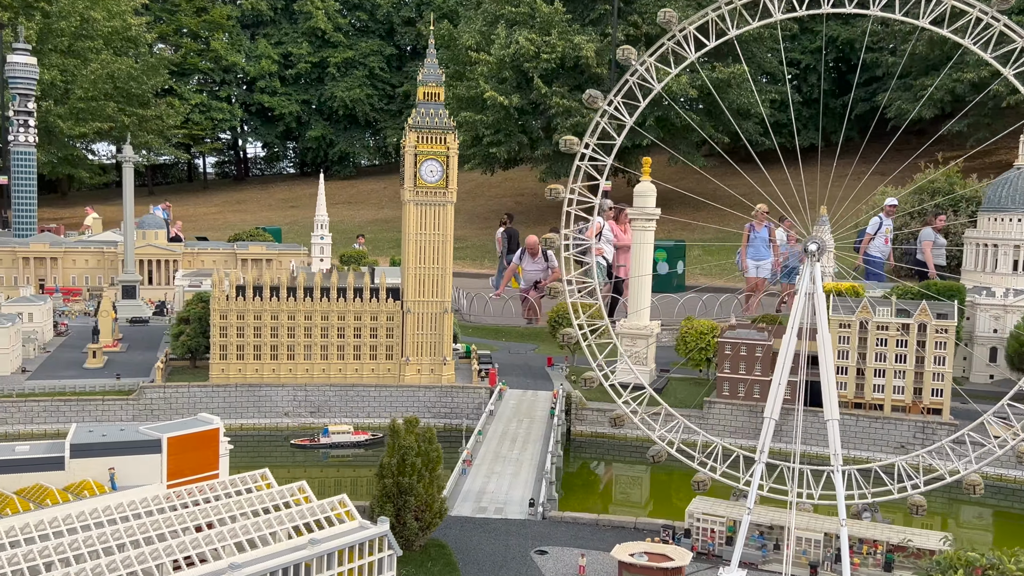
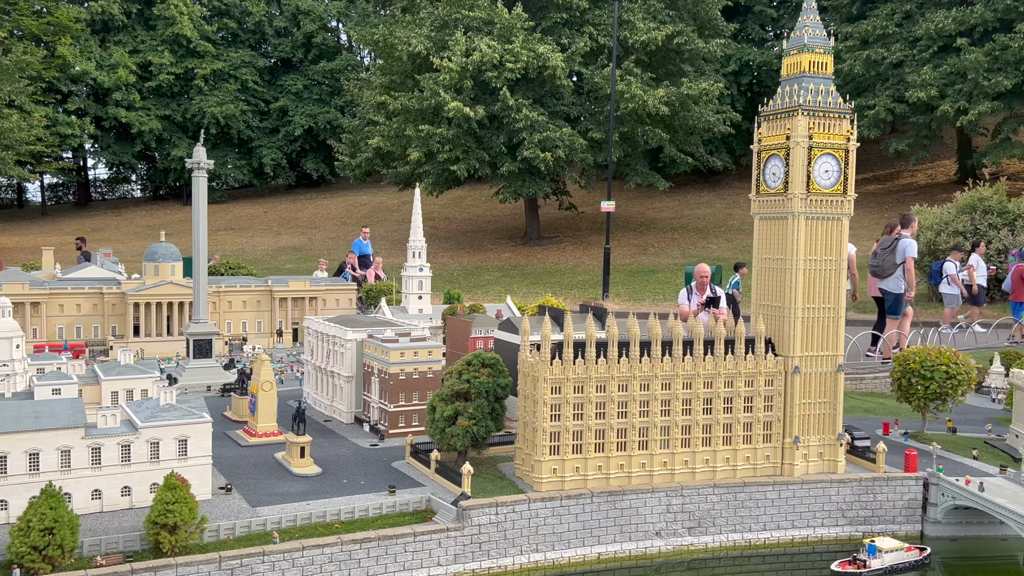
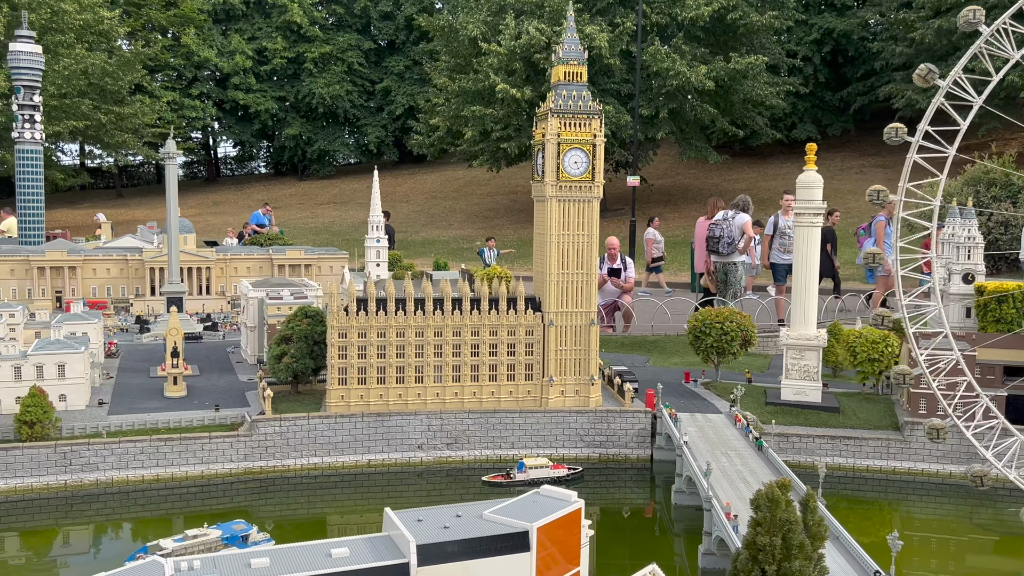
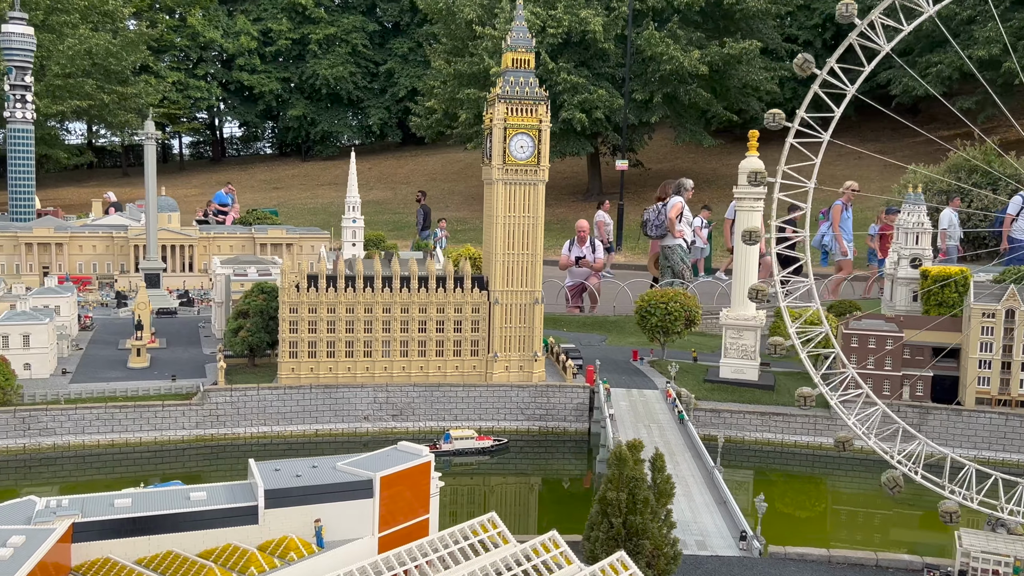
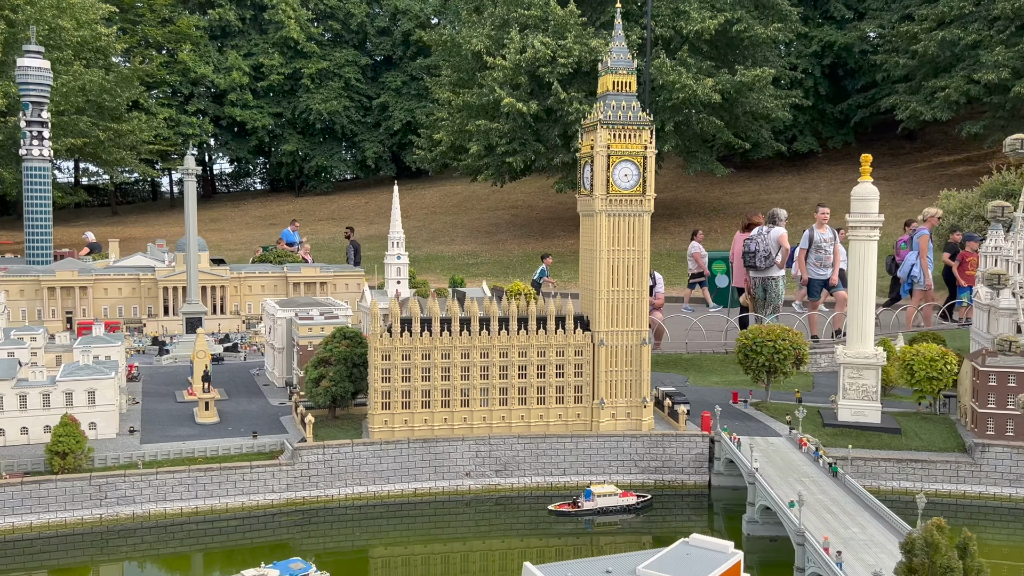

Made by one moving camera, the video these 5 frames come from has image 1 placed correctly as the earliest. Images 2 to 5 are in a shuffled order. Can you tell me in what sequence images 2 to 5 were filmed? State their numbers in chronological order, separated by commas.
4, 3, 5, 2
